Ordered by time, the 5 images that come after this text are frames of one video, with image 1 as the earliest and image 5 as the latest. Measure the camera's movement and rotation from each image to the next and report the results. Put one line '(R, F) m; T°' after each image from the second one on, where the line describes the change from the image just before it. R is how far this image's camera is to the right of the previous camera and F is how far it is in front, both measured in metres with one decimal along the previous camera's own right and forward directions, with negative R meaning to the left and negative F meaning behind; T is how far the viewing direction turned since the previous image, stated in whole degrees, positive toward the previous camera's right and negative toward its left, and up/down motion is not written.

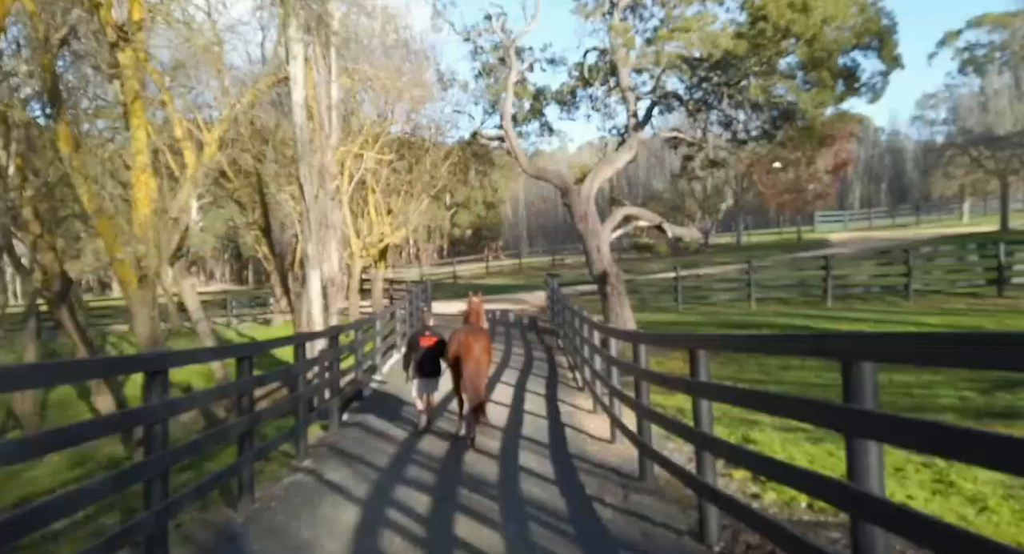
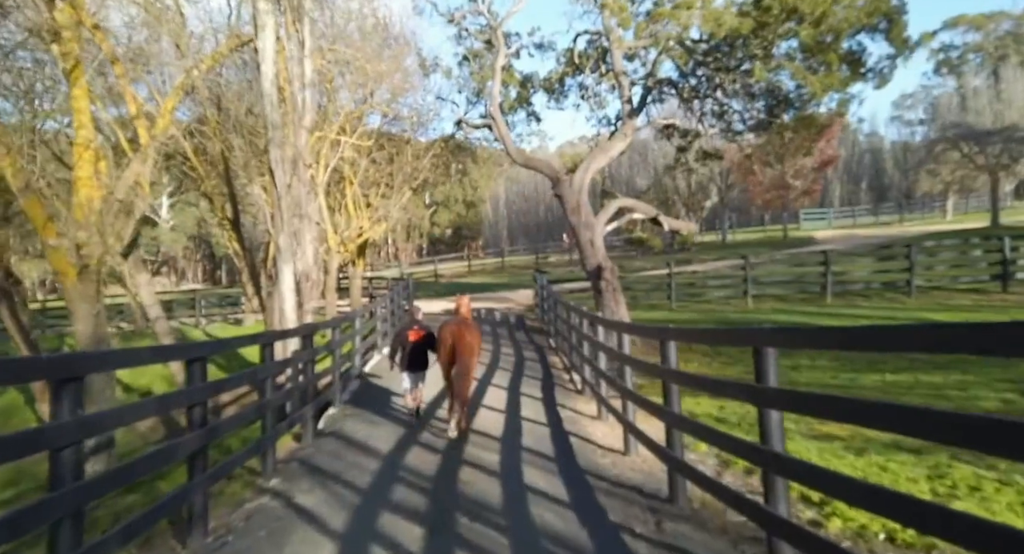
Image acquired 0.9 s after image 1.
(-0.3, +1.1) m; +2°
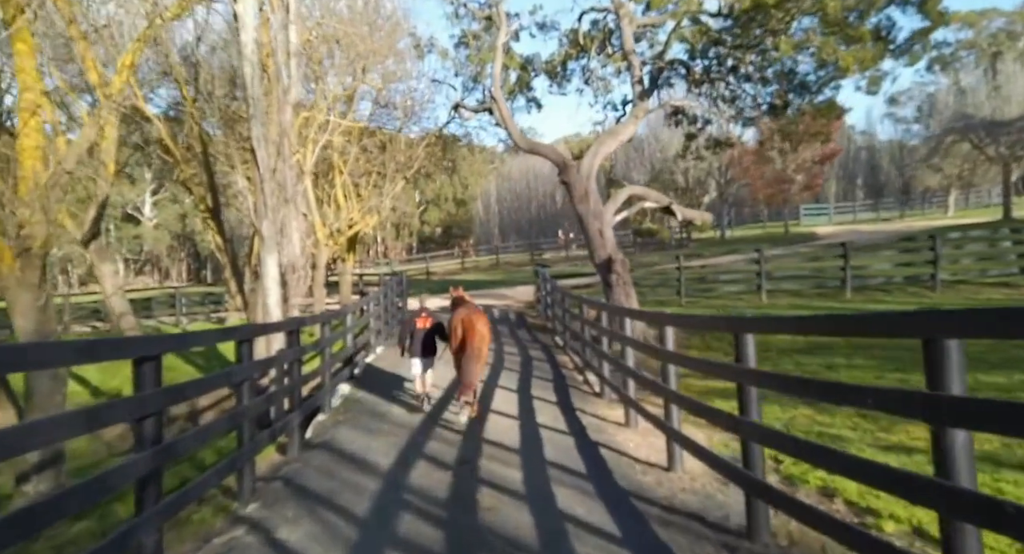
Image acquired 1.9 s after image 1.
(-0.4, +1.3) m; +1°
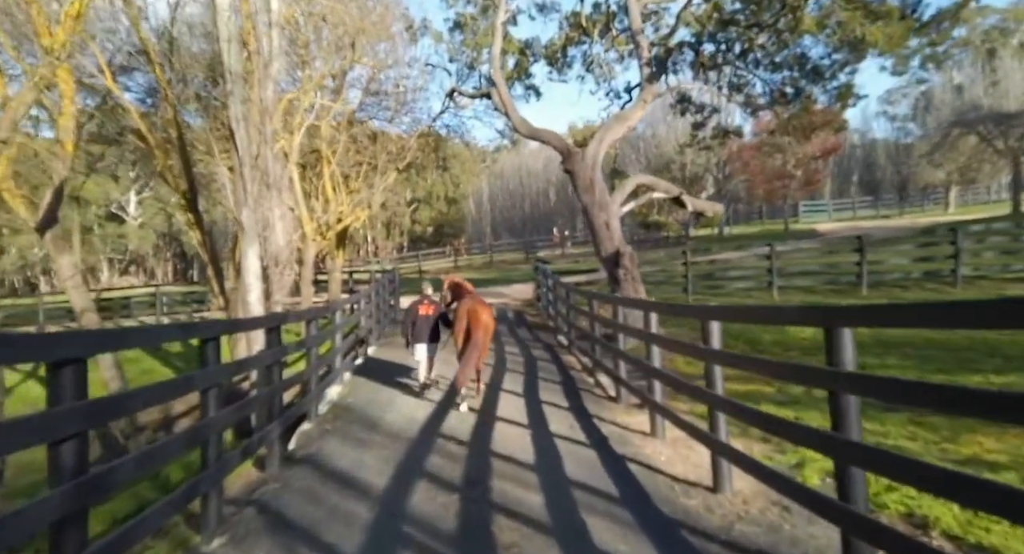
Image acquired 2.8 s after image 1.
(-0.3, +1.1) m; +1°
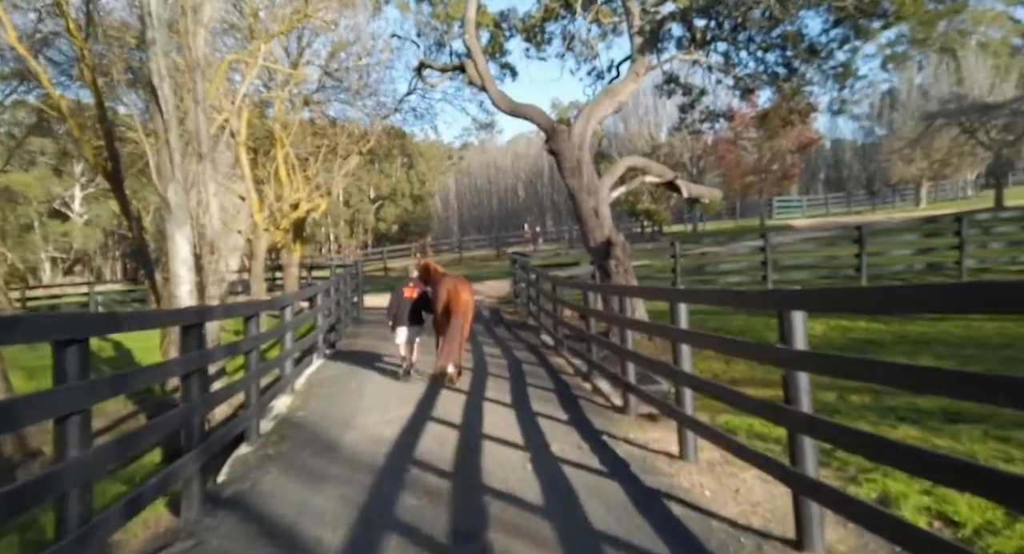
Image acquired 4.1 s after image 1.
(-0.3, +1.8) m; +4°
